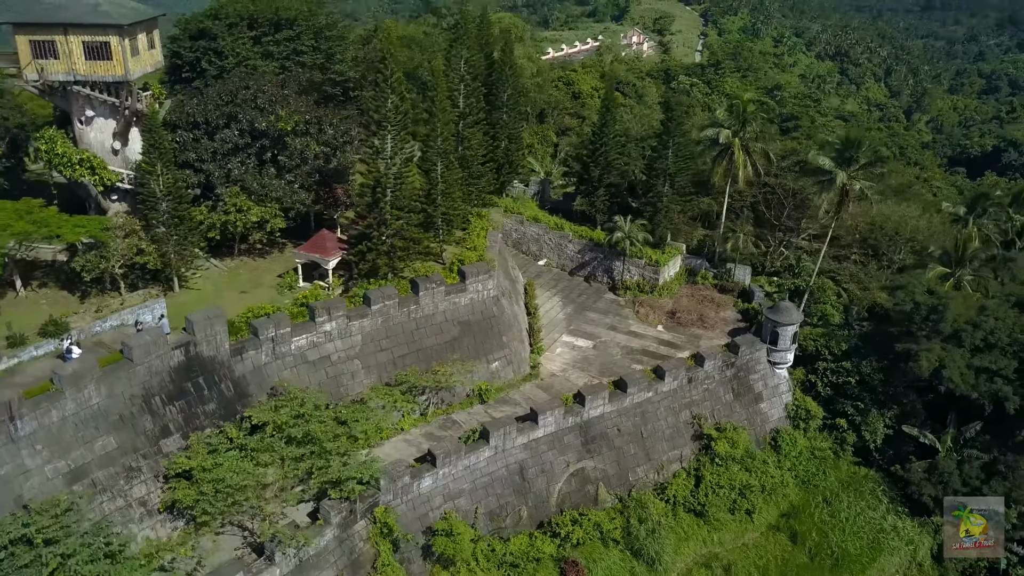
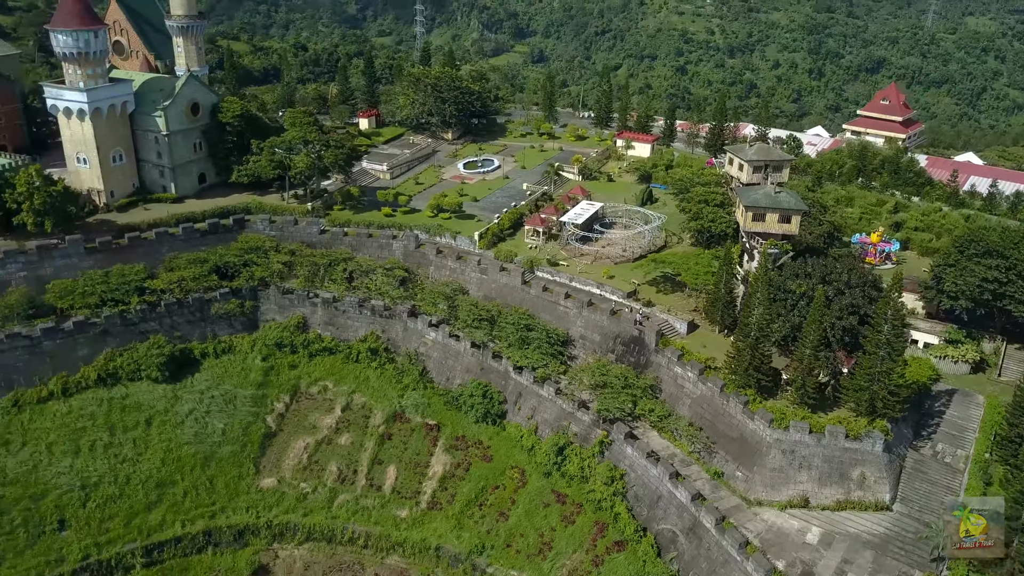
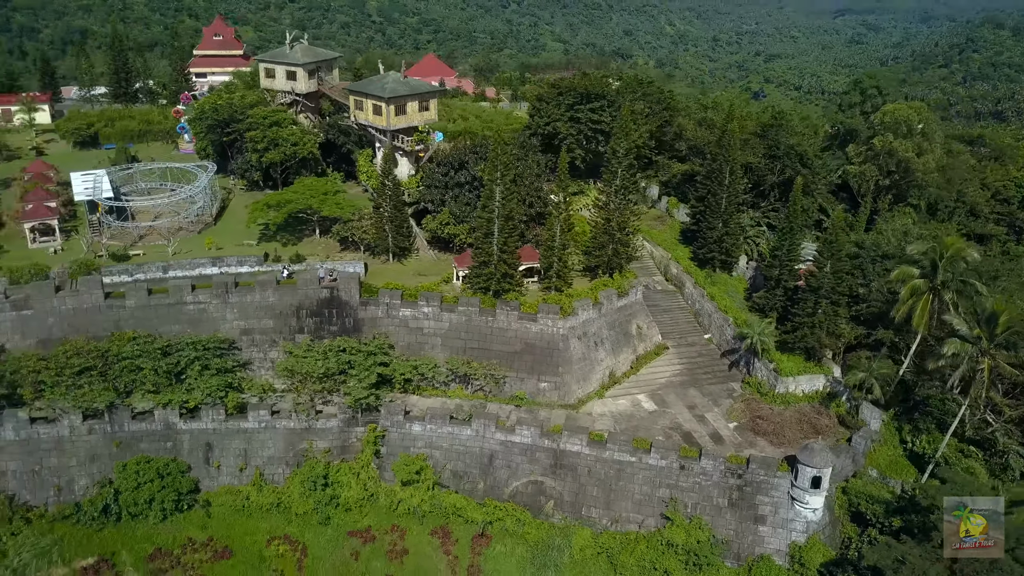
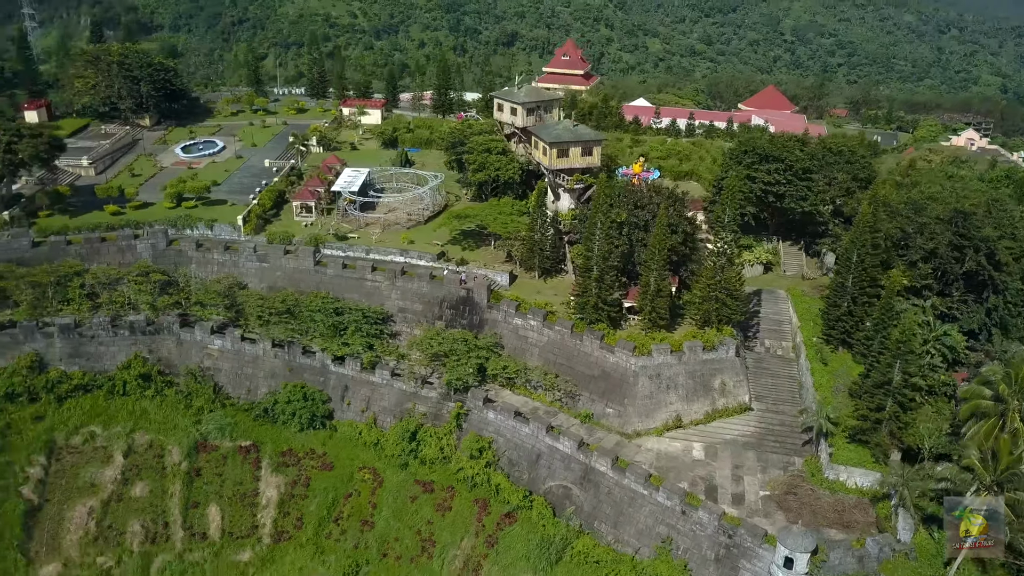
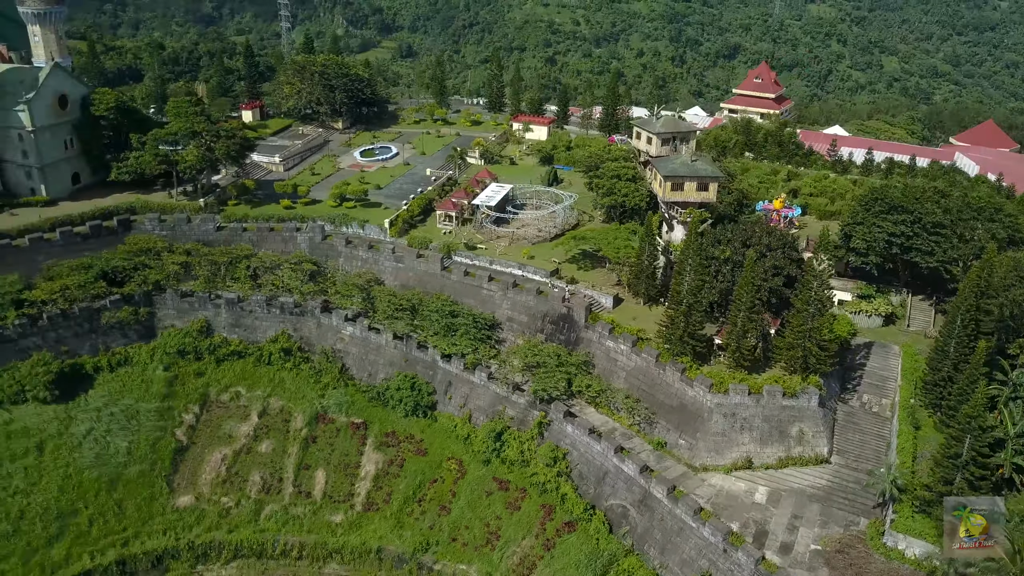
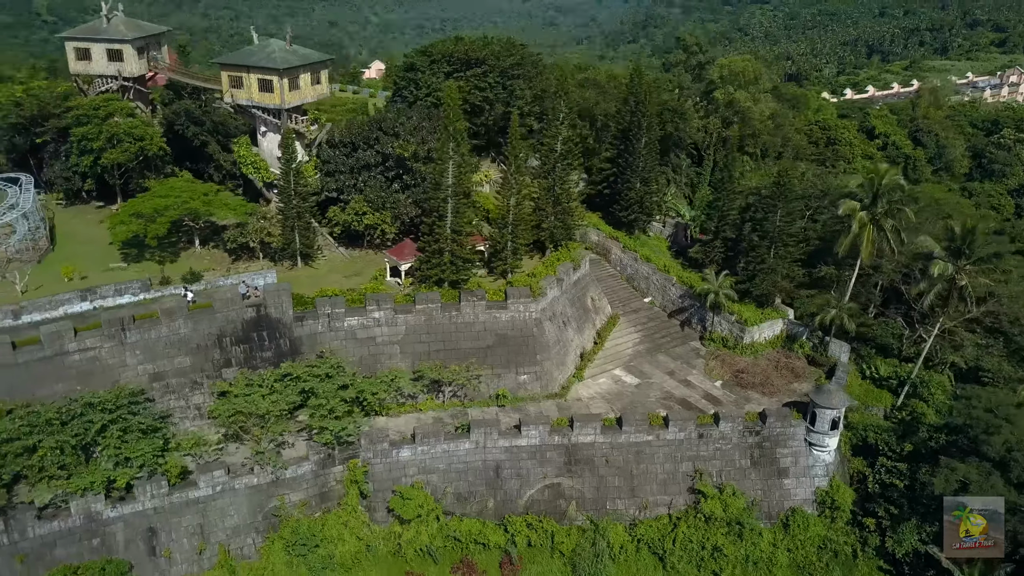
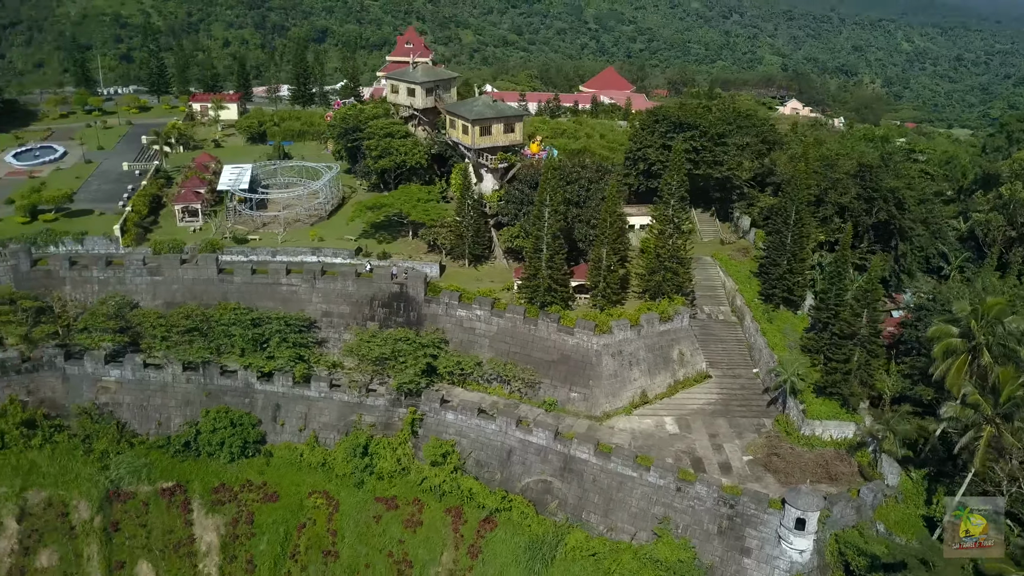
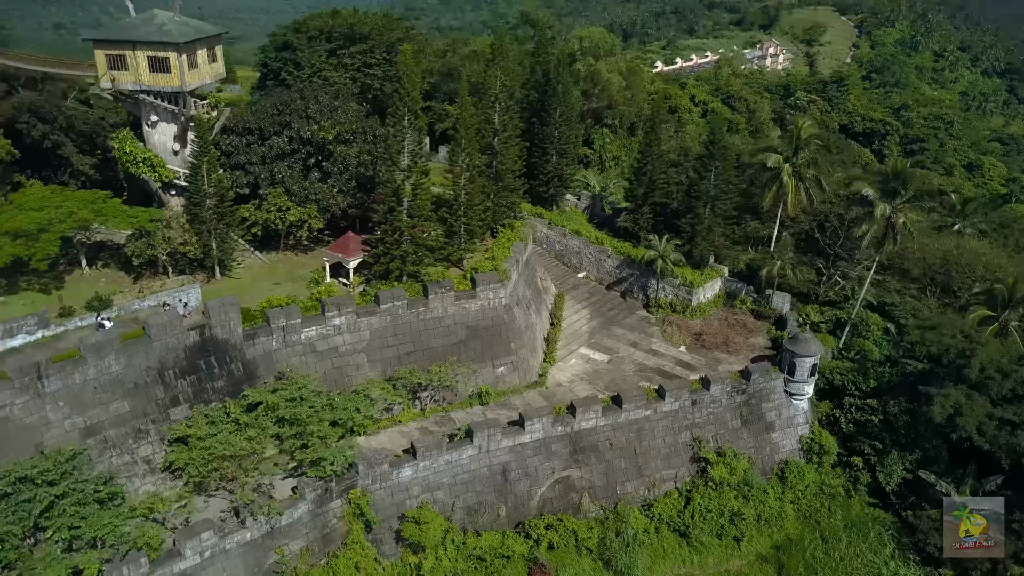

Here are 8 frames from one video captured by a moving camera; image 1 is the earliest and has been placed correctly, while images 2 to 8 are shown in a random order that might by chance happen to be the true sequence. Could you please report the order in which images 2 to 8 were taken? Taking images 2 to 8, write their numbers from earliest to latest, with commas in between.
8, 6, 3, 7, 4, 5, 2
